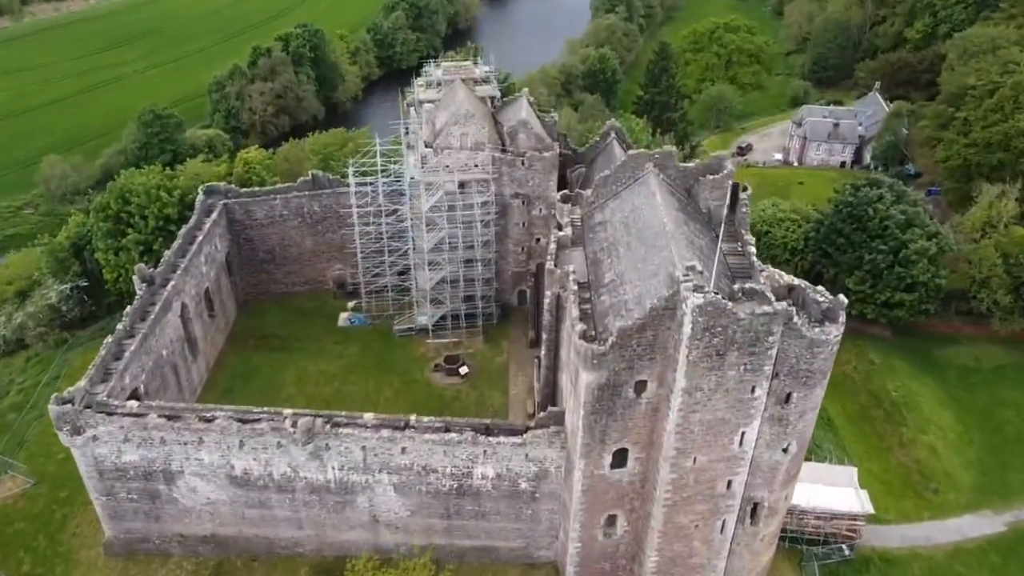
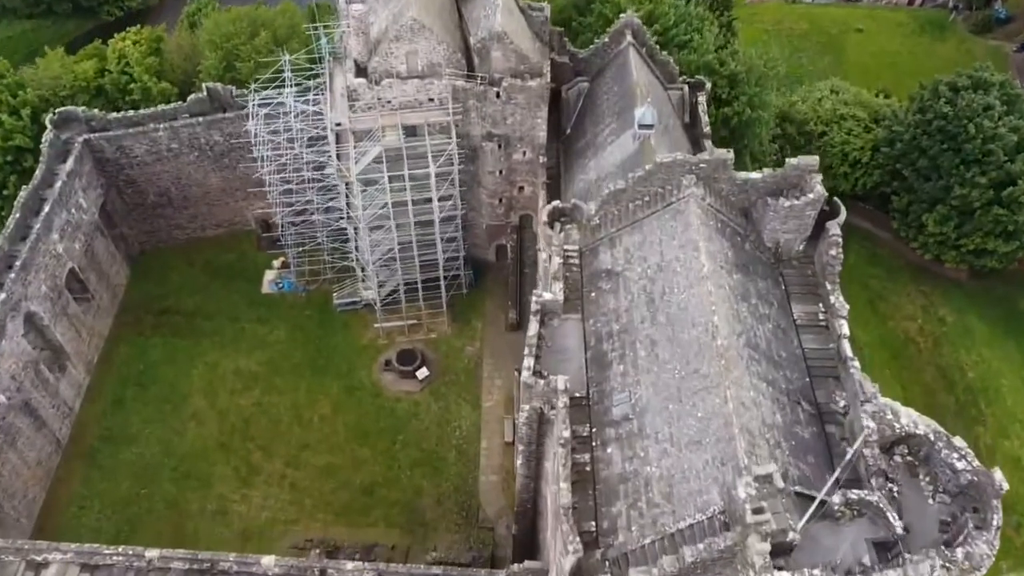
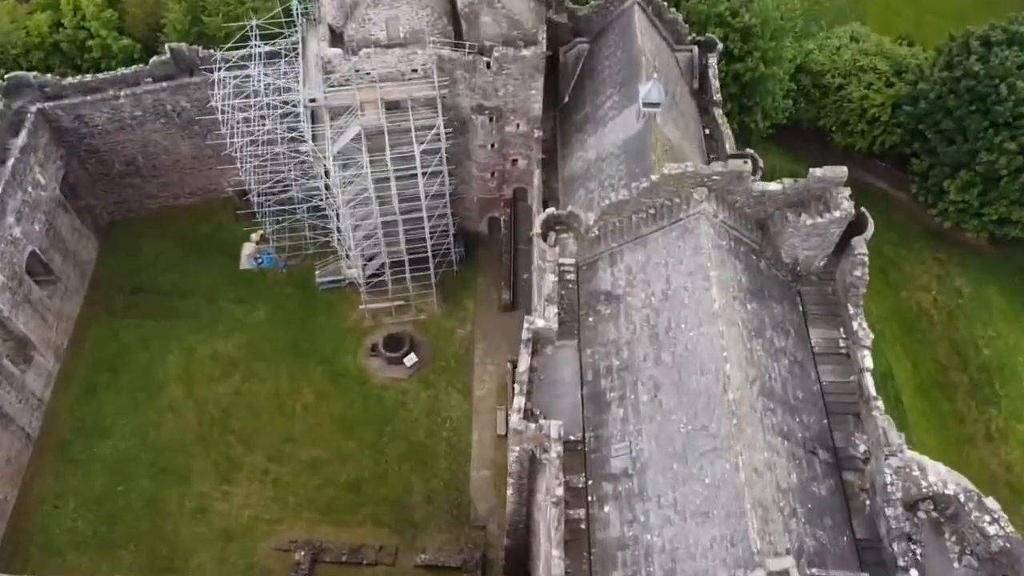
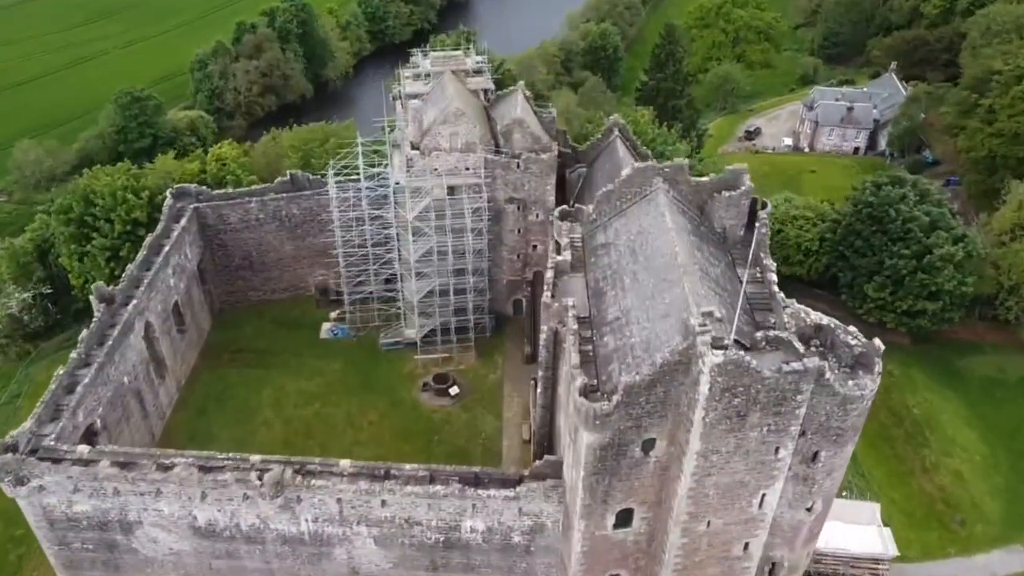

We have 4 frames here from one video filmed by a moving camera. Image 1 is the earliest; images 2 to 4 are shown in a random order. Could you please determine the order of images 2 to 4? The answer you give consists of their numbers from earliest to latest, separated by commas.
4, 2, 3
